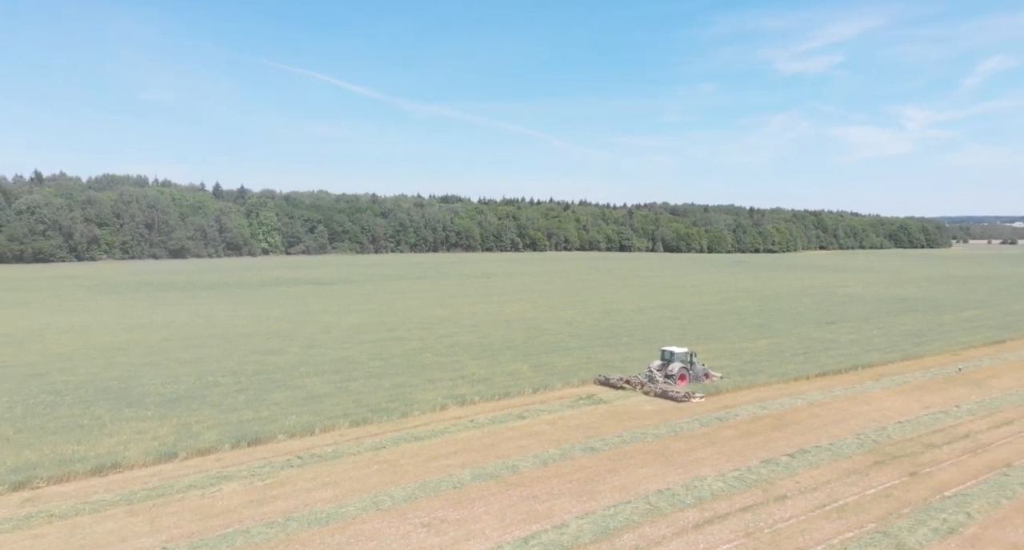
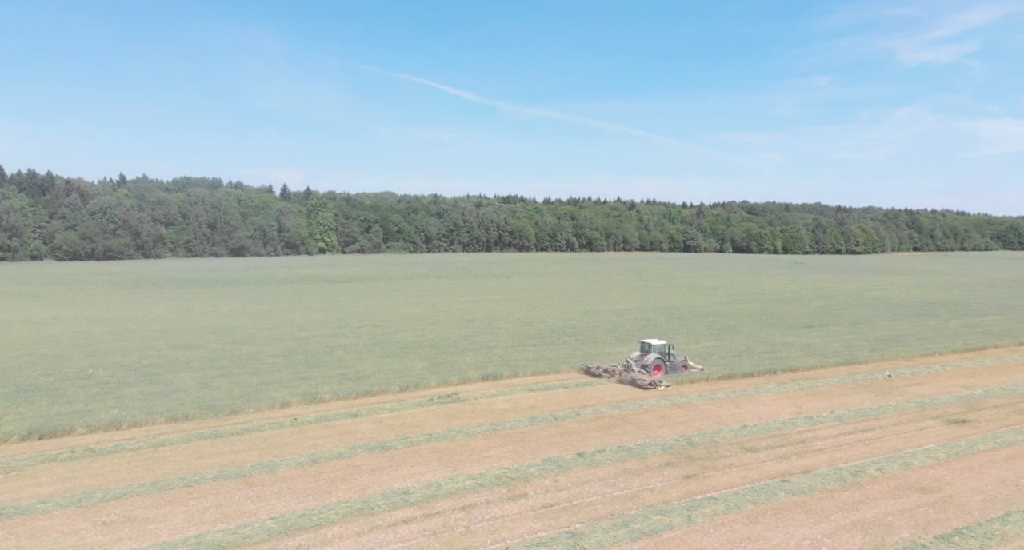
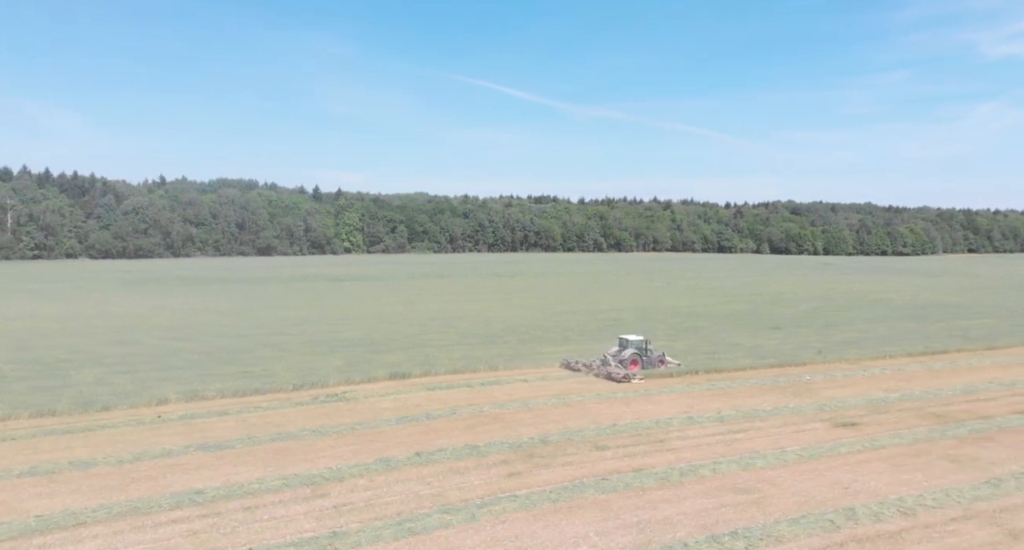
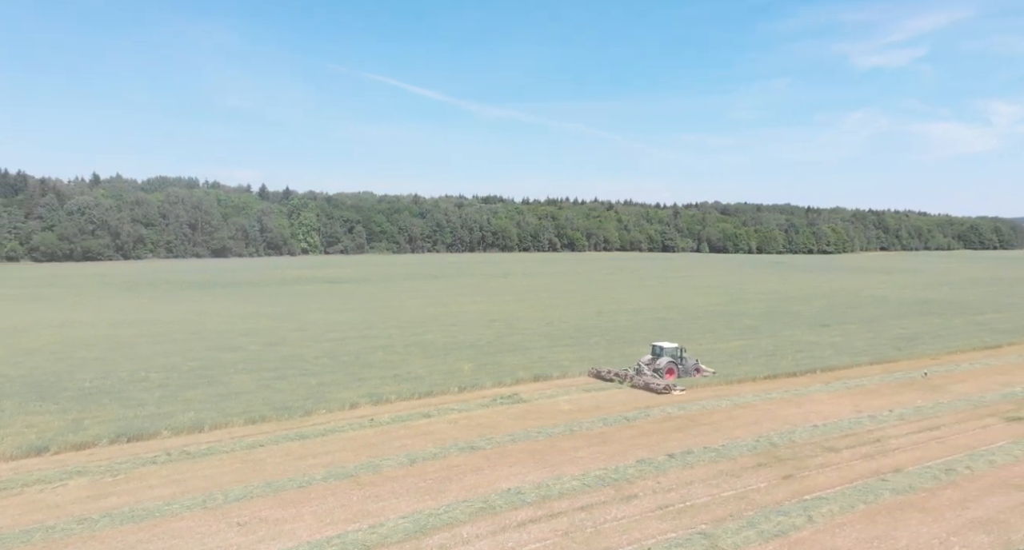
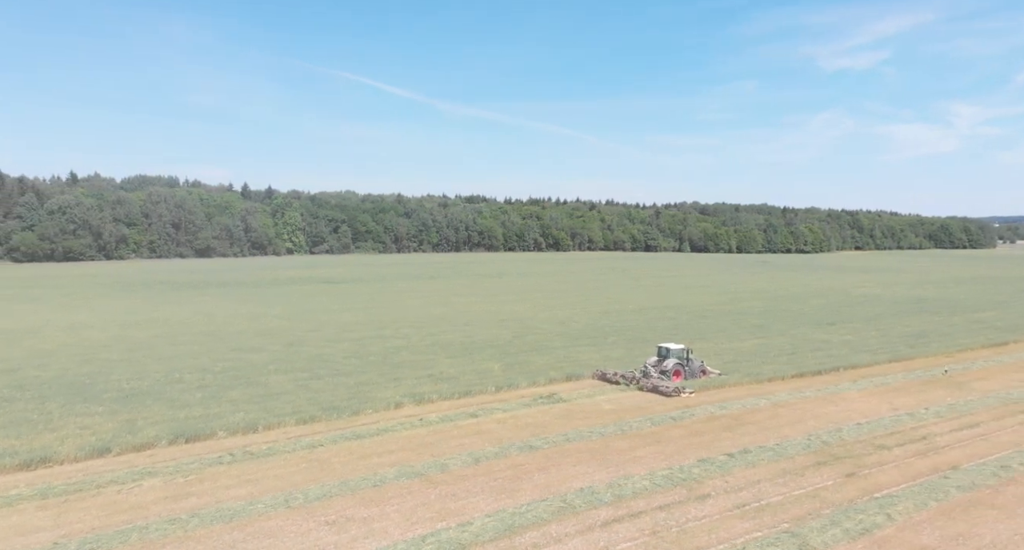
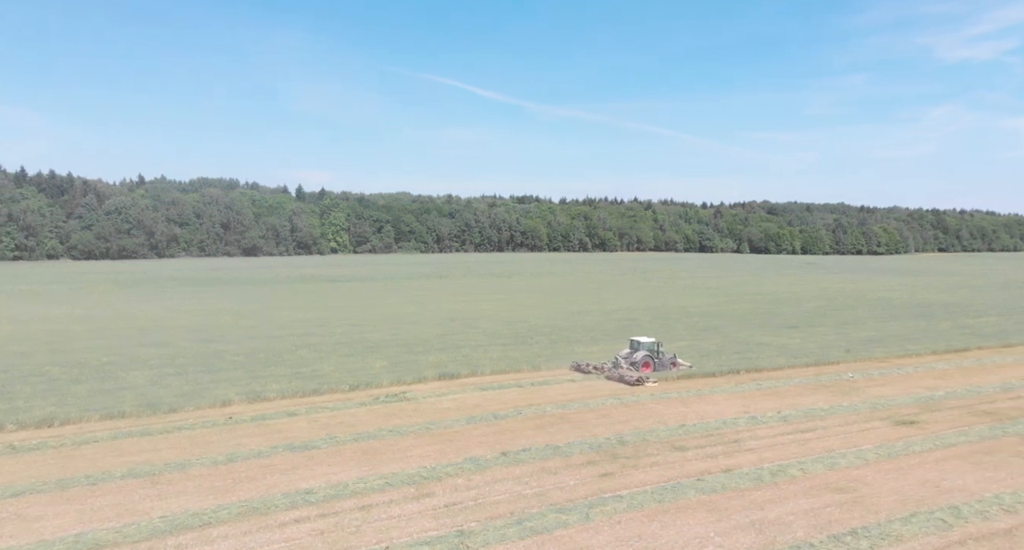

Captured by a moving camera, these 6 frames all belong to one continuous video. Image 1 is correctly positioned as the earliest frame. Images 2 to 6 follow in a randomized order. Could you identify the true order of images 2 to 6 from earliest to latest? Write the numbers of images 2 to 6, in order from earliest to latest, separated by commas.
5, 4, 2, 6, 3
